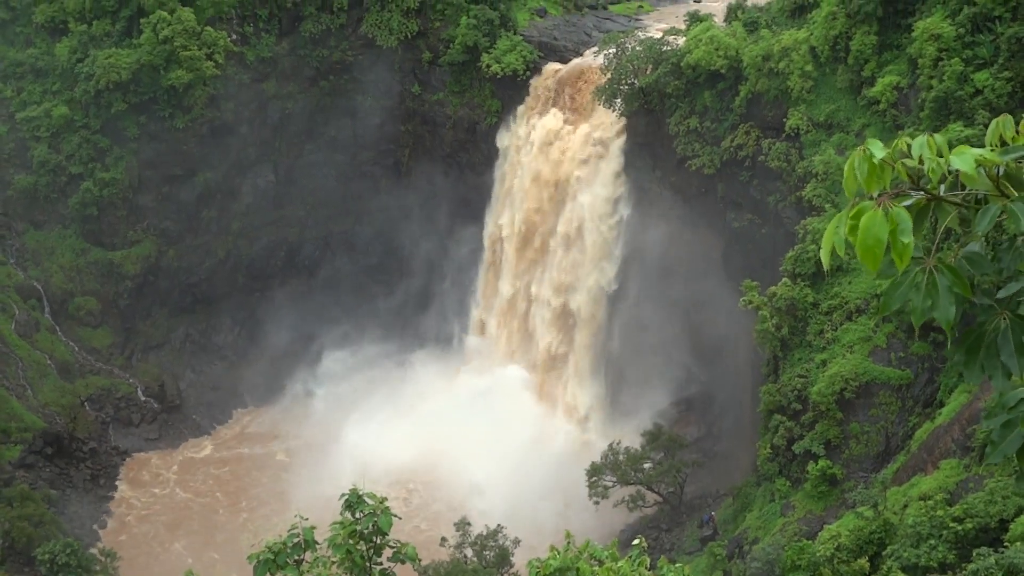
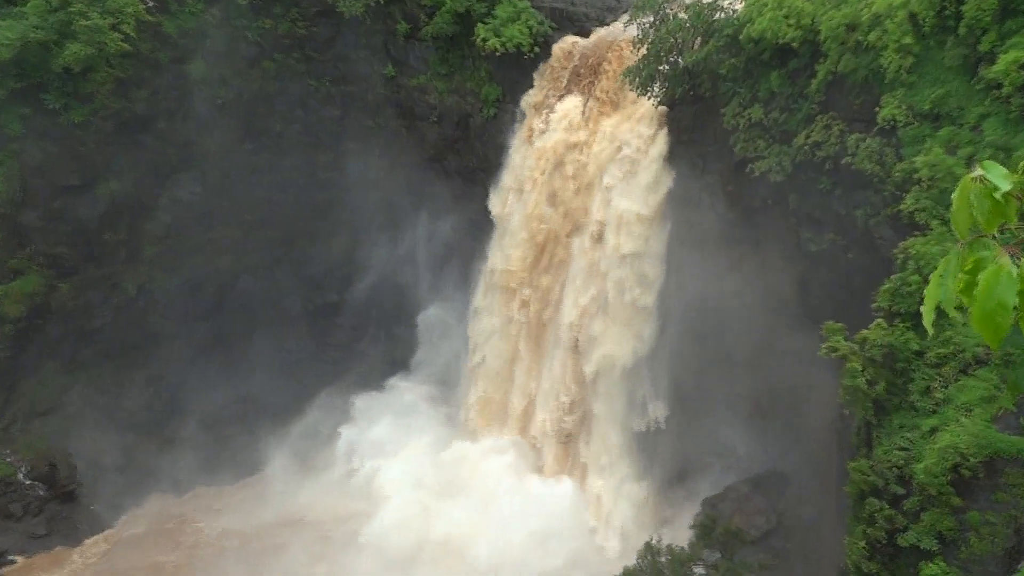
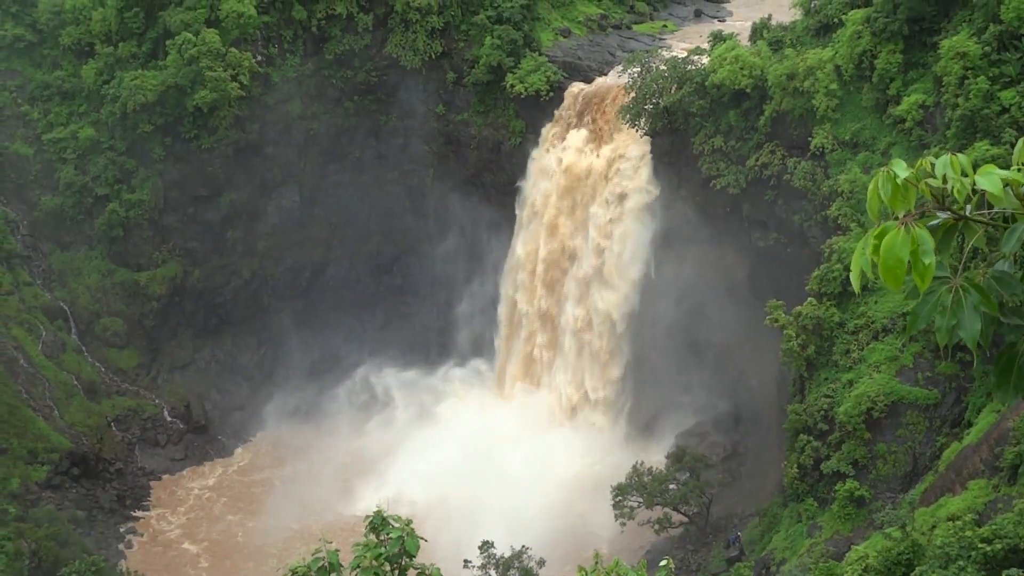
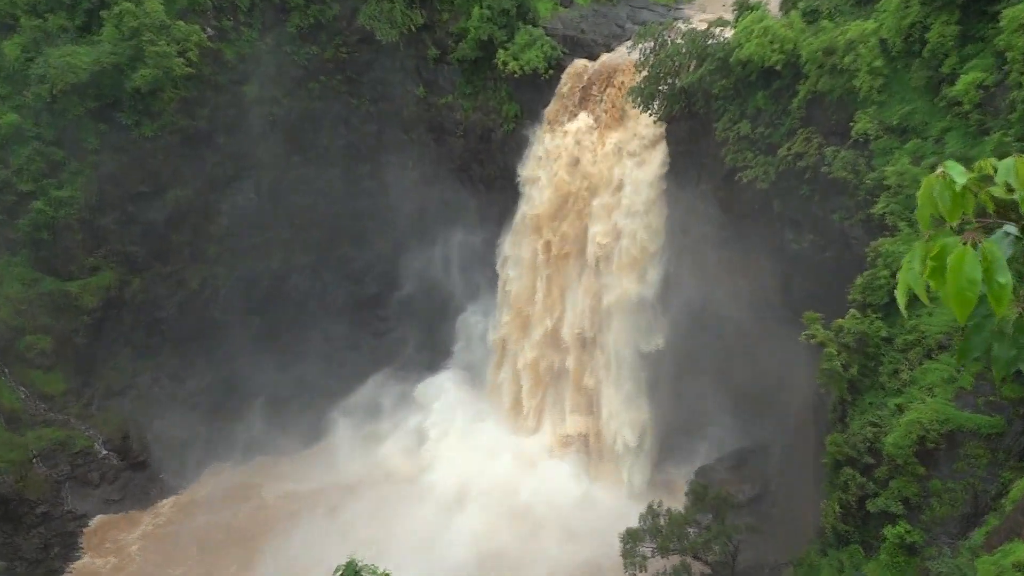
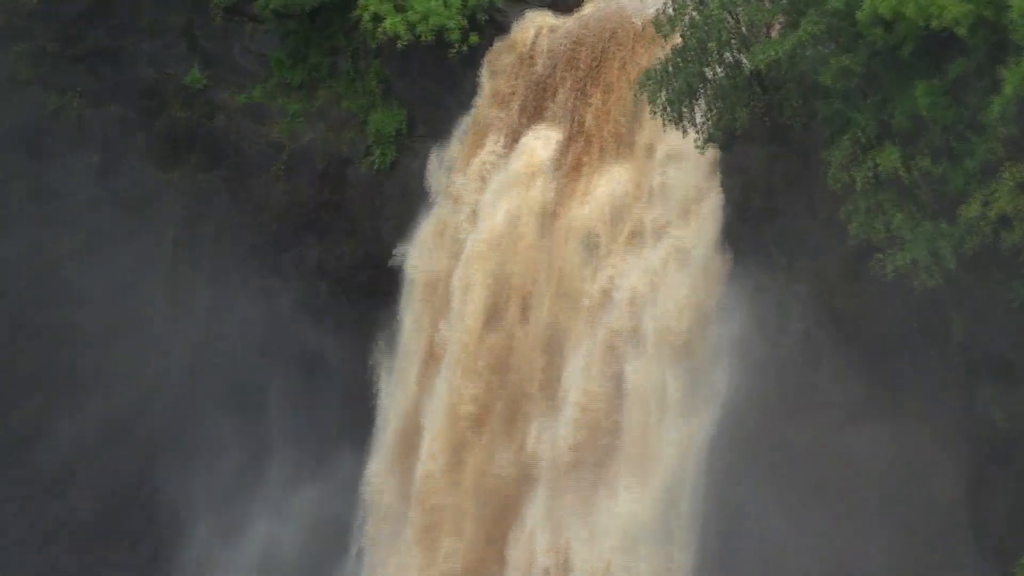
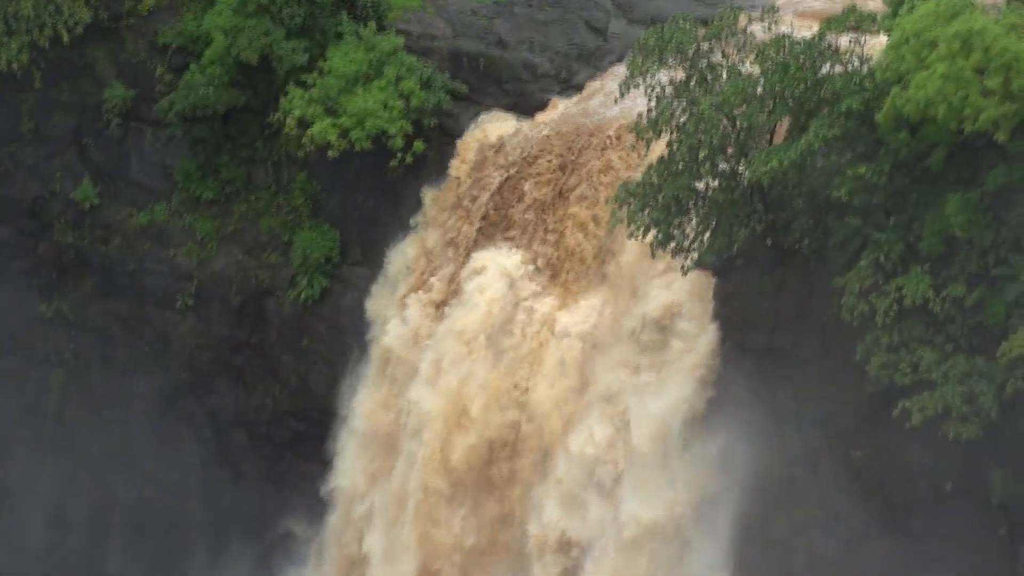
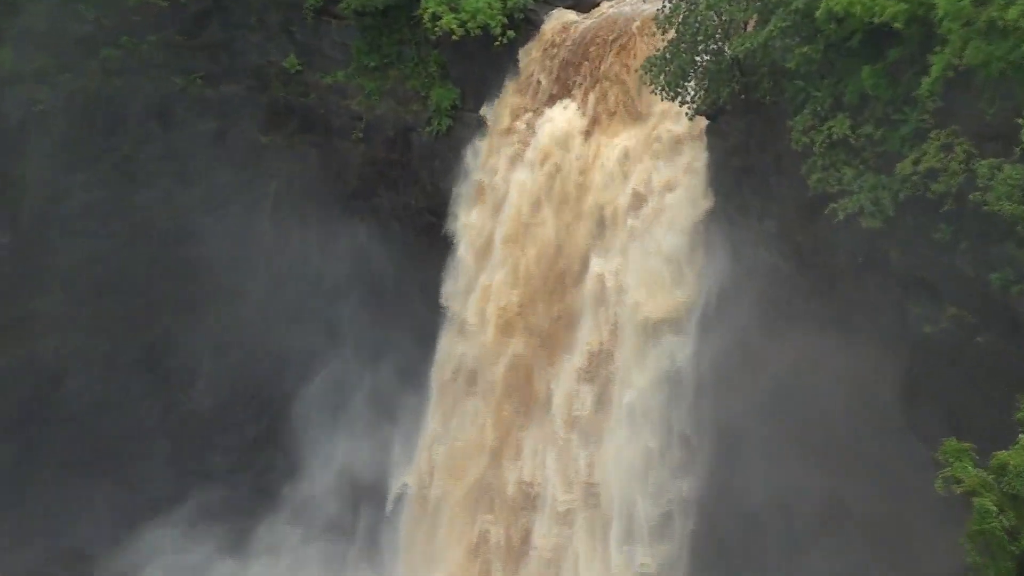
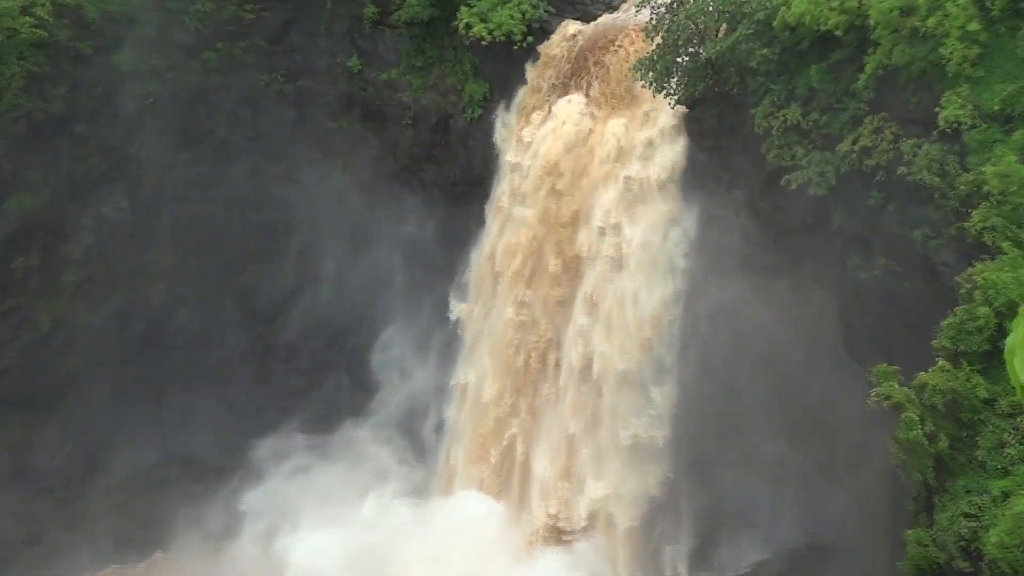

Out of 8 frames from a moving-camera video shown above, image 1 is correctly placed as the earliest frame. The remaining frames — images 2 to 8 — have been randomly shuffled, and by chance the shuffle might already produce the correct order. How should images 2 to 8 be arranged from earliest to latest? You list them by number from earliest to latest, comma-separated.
3, 4, 2, 8, 7, 5, 6
